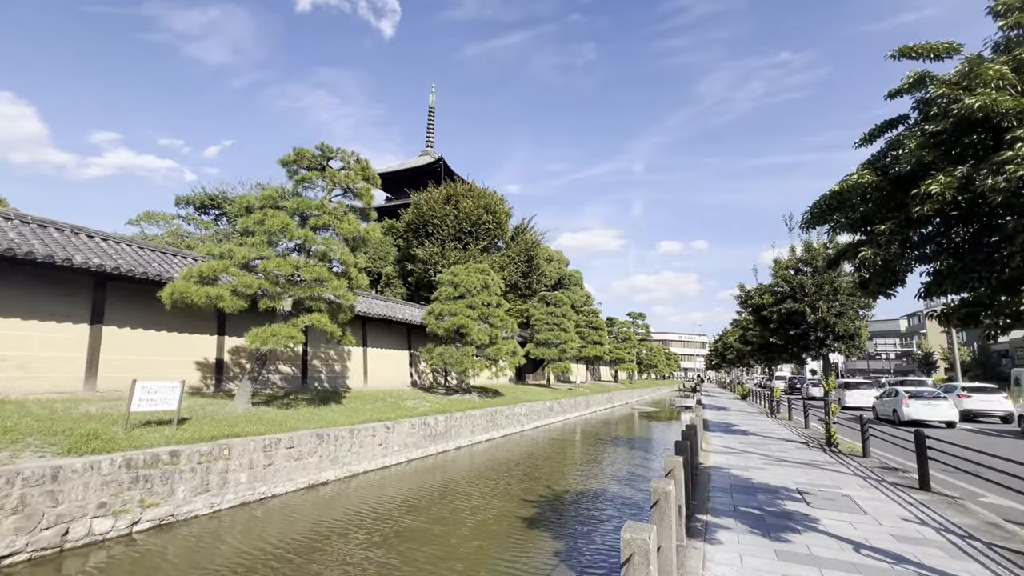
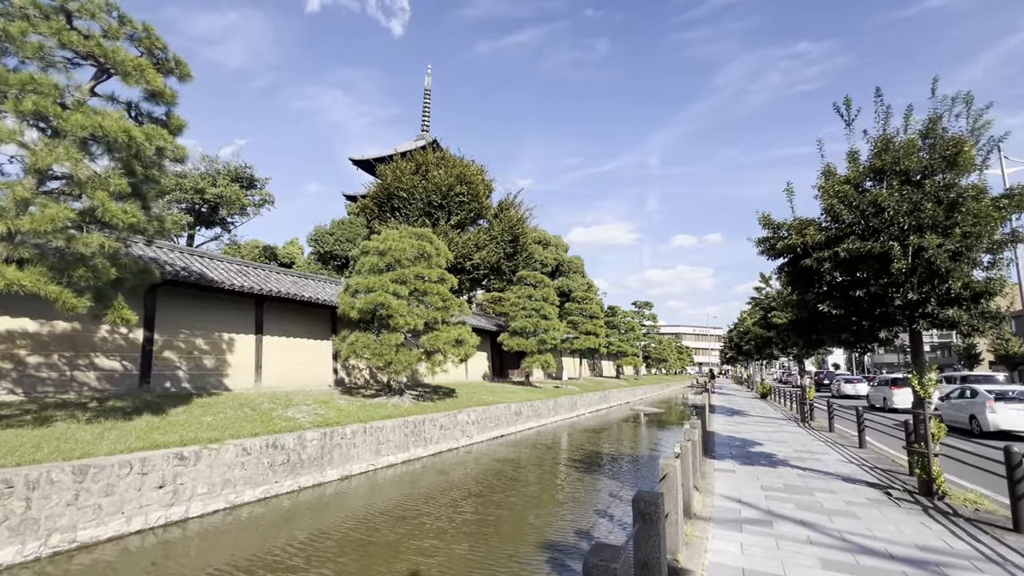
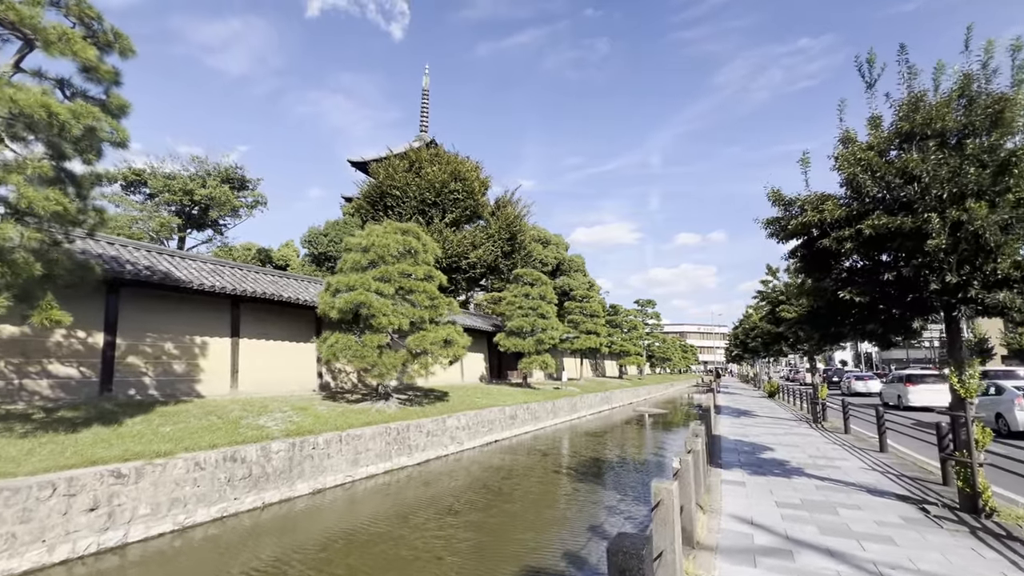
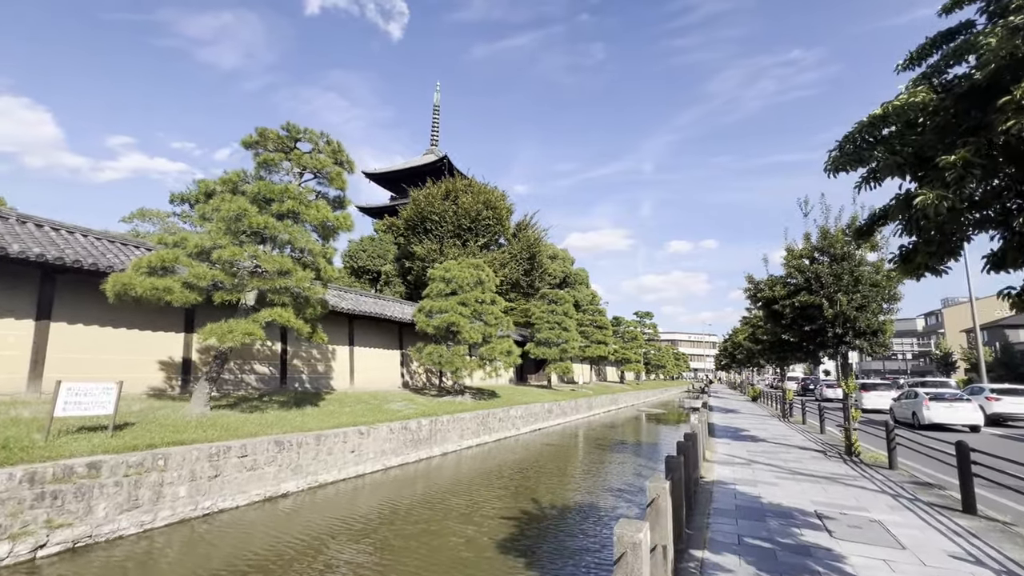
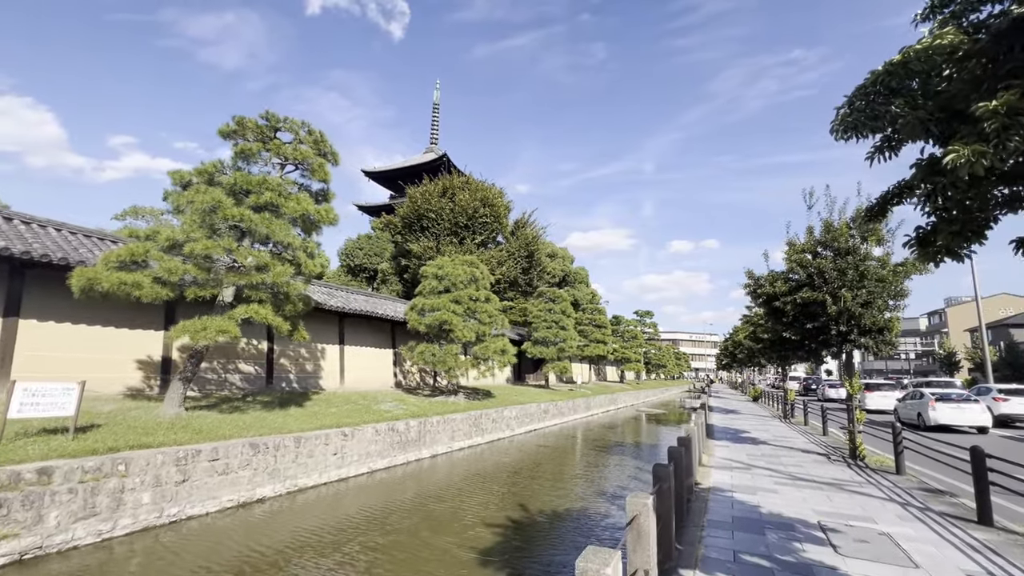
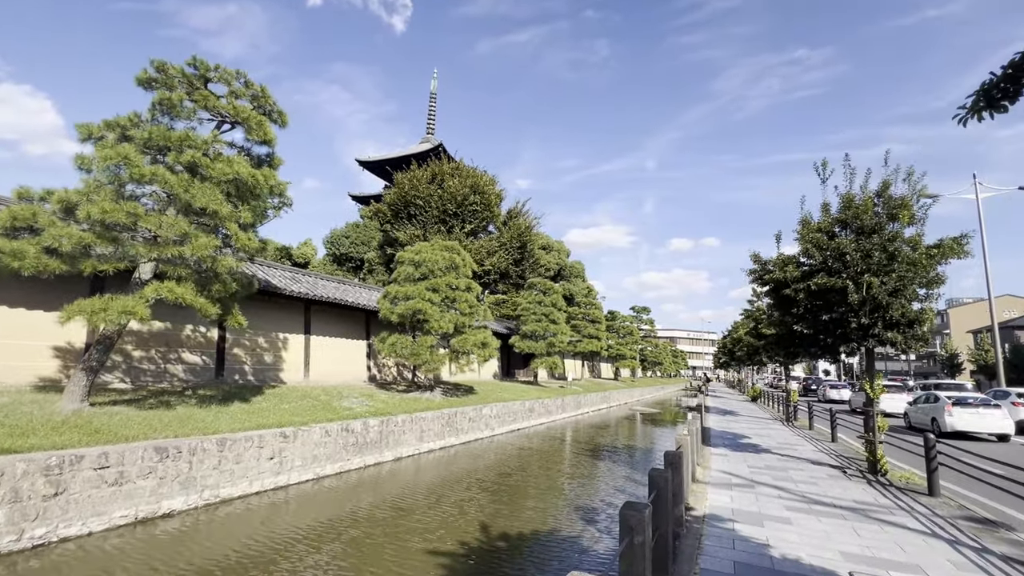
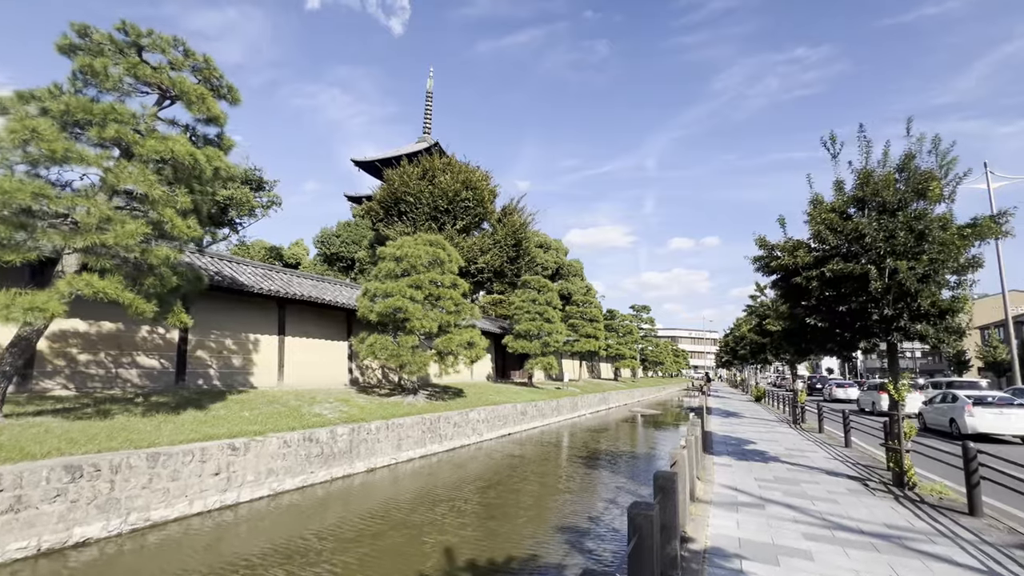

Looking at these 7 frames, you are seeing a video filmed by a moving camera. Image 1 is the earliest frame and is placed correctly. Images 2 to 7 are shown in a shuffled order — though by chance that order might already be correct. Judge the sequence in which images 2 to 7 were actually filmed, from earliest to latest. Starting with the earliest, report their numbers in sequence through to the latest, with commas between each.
4, 5, 6, 7, 2, 3
